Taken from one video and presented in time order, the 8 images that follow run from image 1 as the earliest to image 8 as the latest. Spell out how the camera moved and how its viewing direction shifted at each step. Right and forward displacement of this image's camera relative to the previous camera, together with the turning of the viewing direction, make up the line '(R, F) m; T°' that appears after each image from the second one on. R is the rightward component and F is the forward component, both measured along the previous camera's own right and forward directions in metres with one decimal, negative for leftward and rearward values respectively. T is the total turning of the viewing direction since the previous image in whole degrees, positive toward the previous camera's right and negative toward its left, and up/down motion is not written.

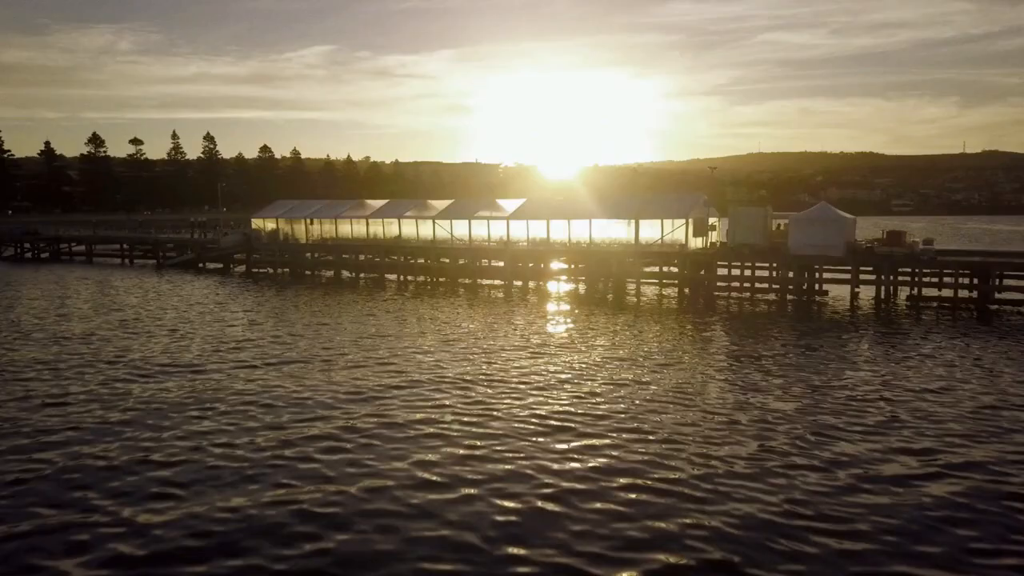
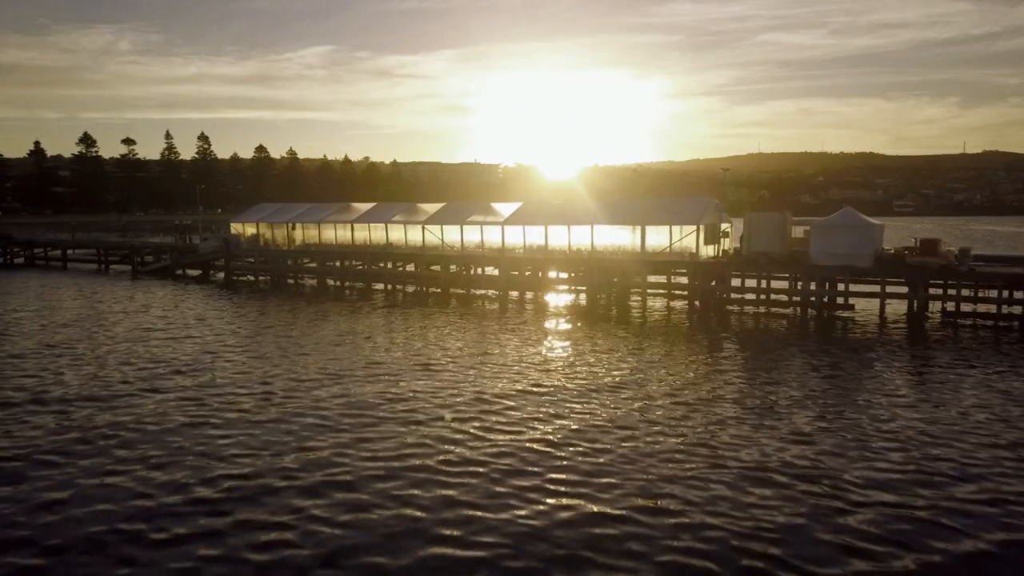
(+0.3, +3.9) m; 0°
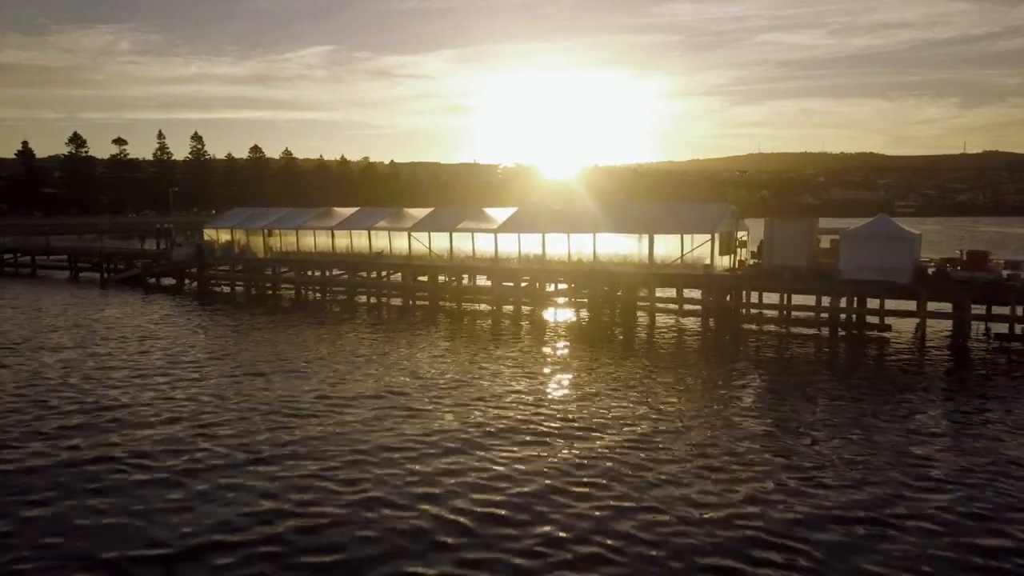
(+0.3, +4.4) m; 0°
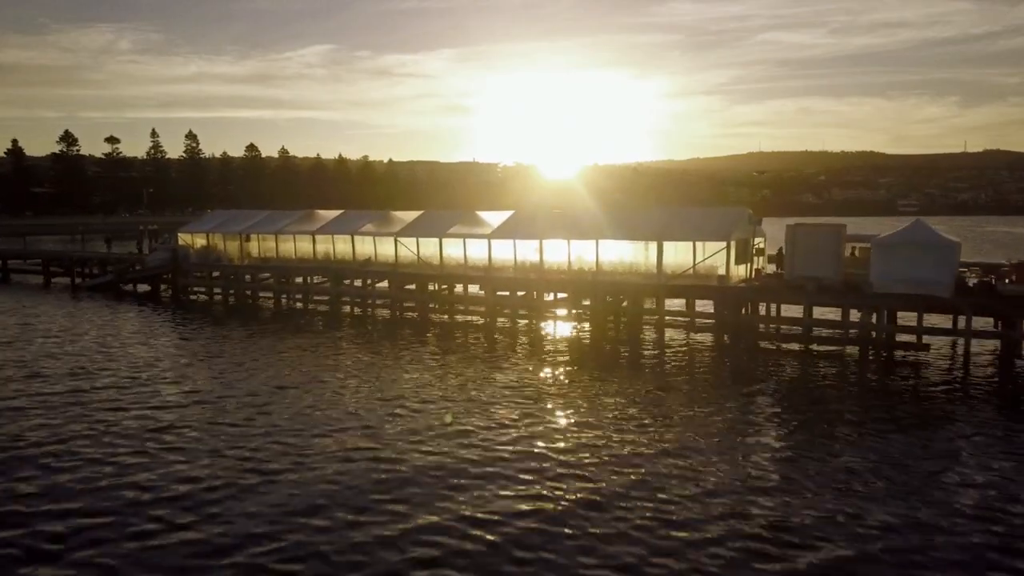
(+0.2, +3.7) m; 0°
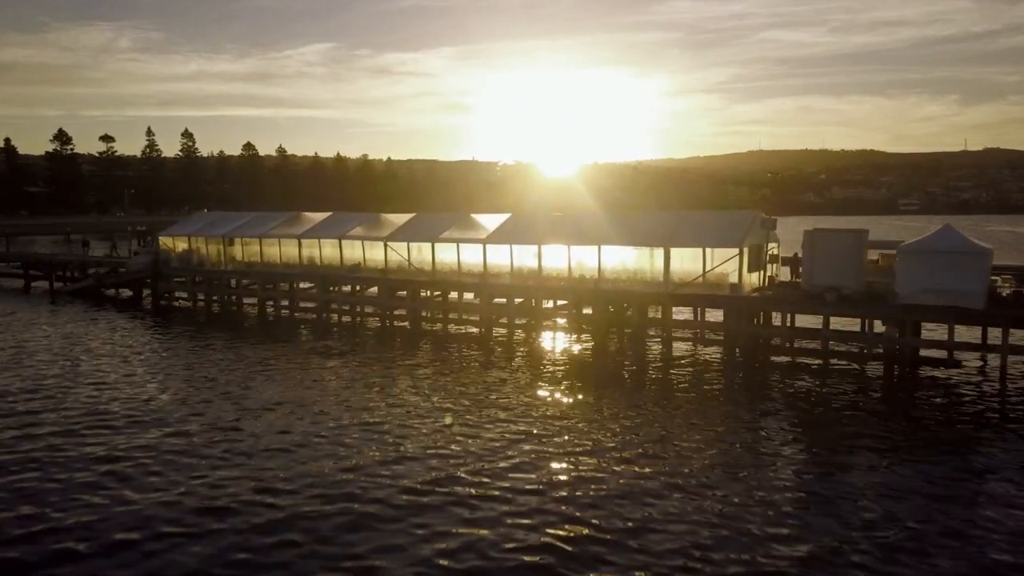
(+0.2, +2.5) m; 0°
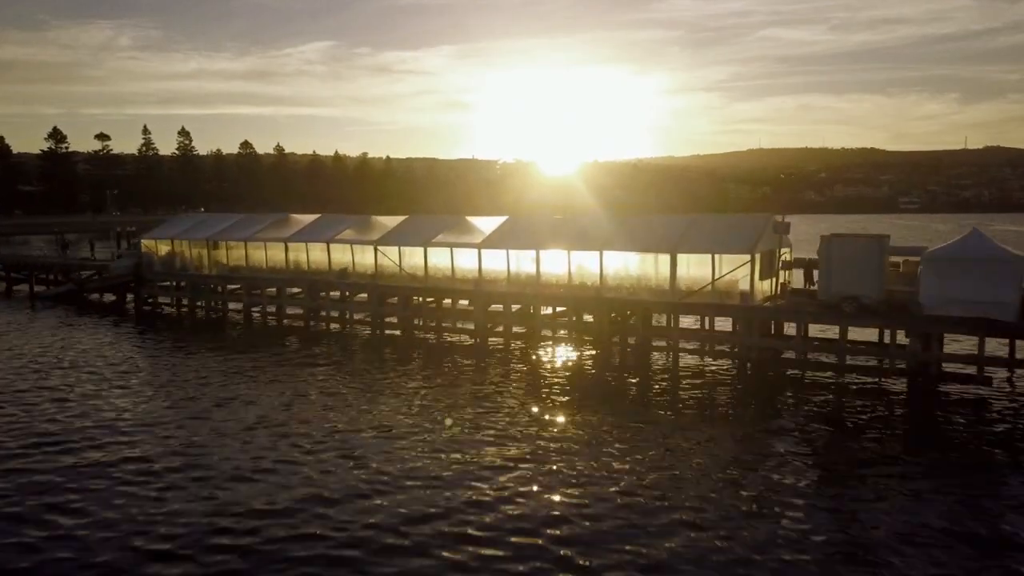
(+0.1, +2.1) m; 0°
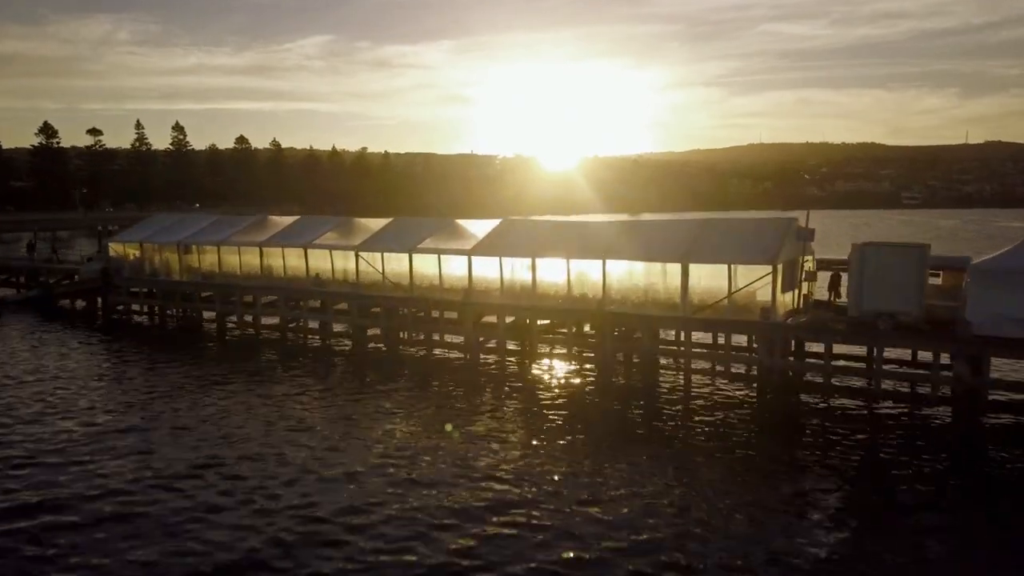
(+0.3, +3.3) m; 0°
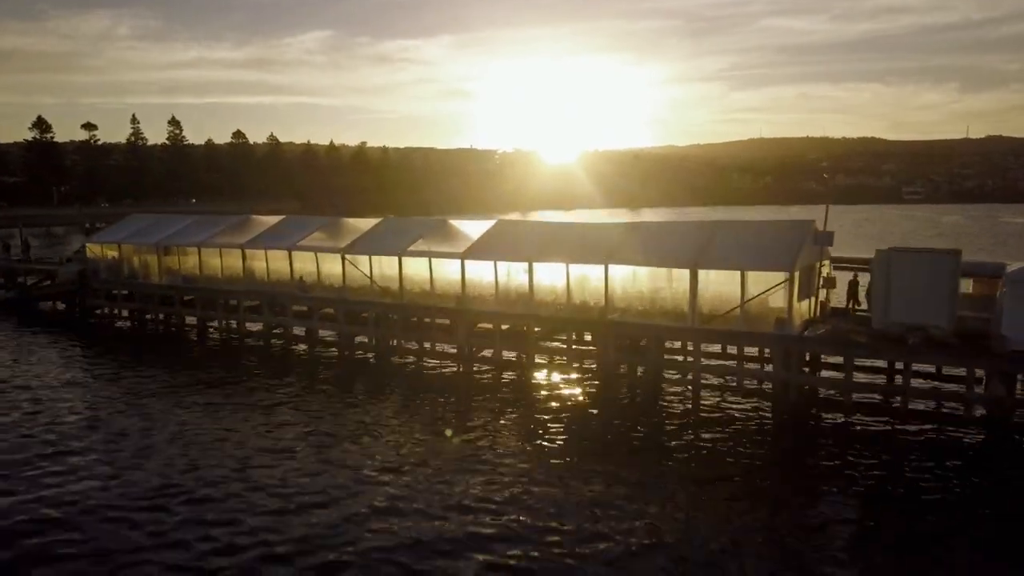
(+0.2, +2.1) m; 0°
